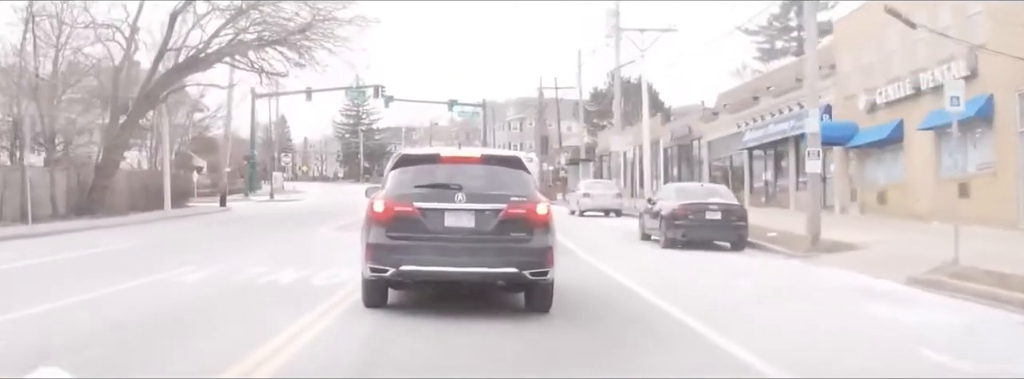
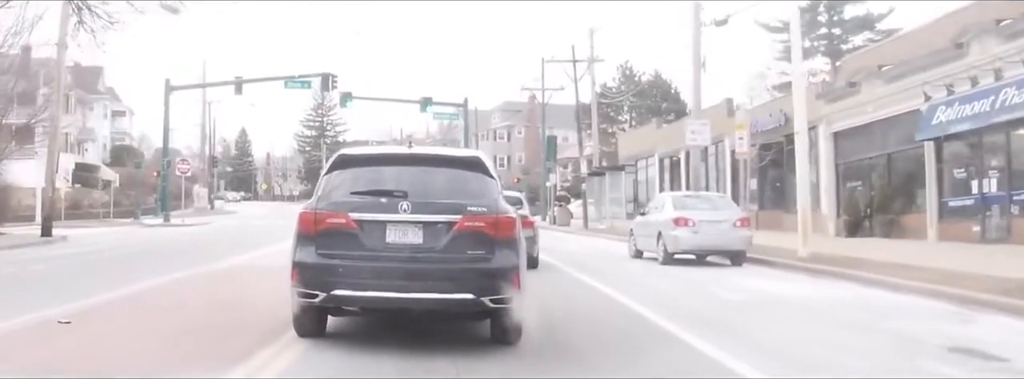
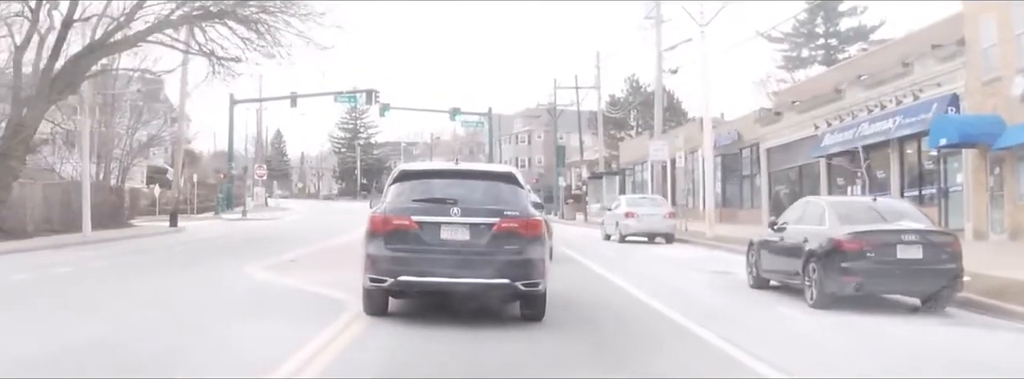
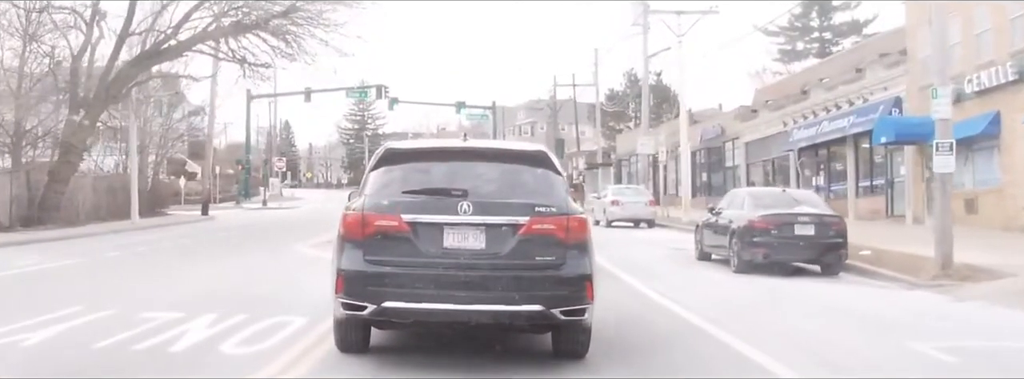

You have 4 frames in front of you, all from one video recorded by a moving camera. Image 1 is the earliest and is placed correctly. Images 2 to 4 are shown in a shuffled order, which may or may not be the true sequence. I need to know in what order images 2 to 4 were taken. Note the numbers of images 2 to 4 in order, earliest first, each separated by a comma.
4, 3, 2
